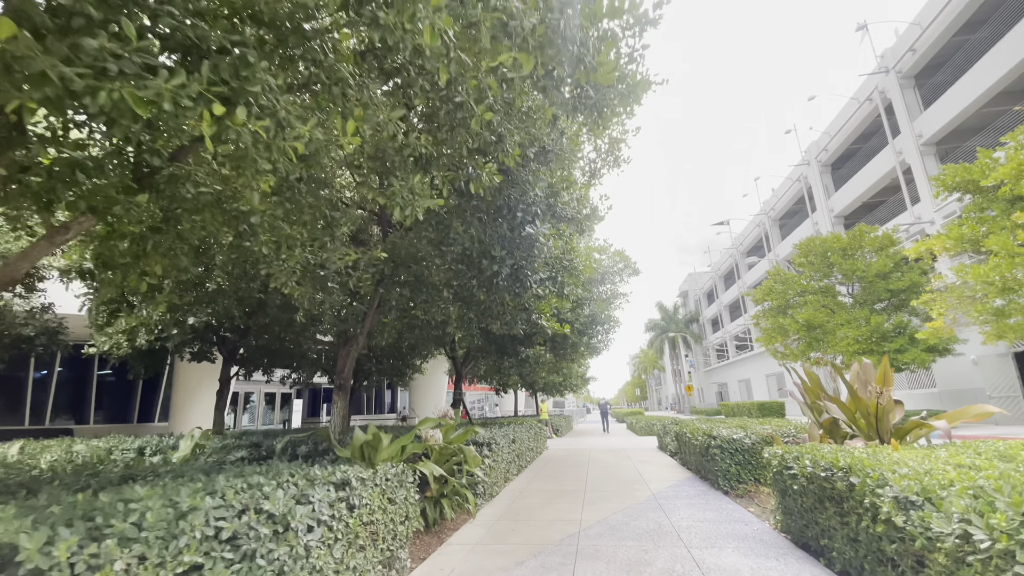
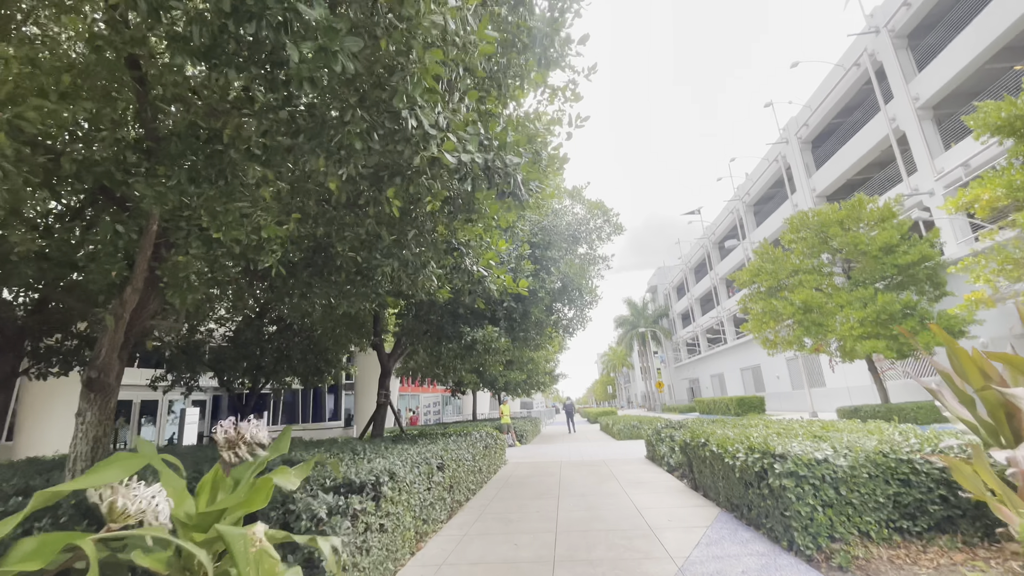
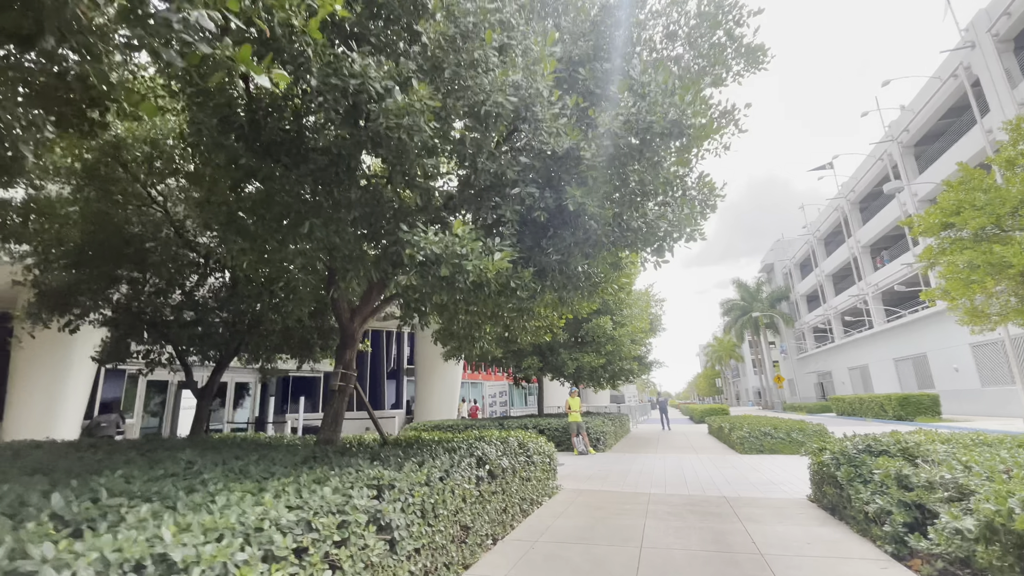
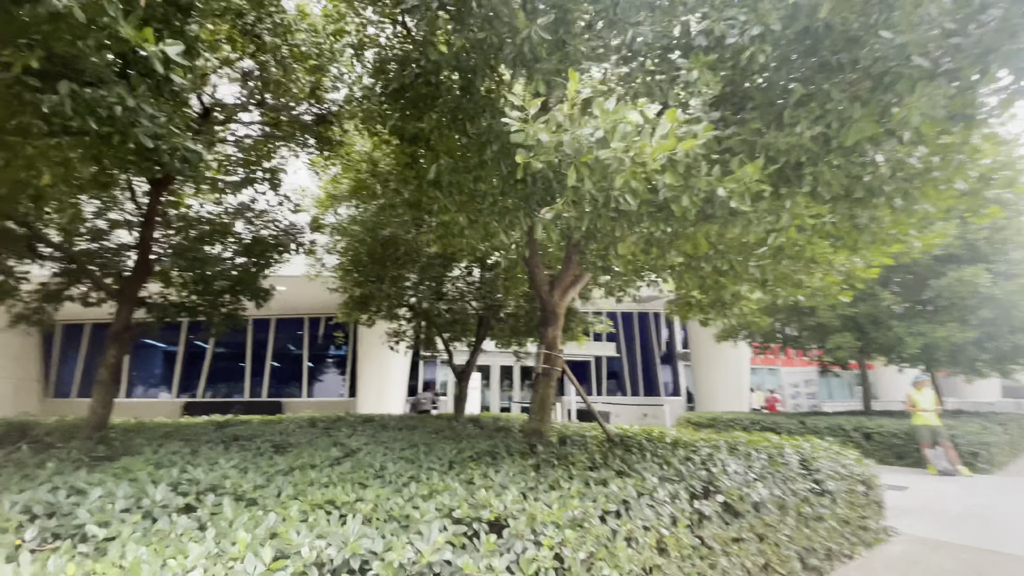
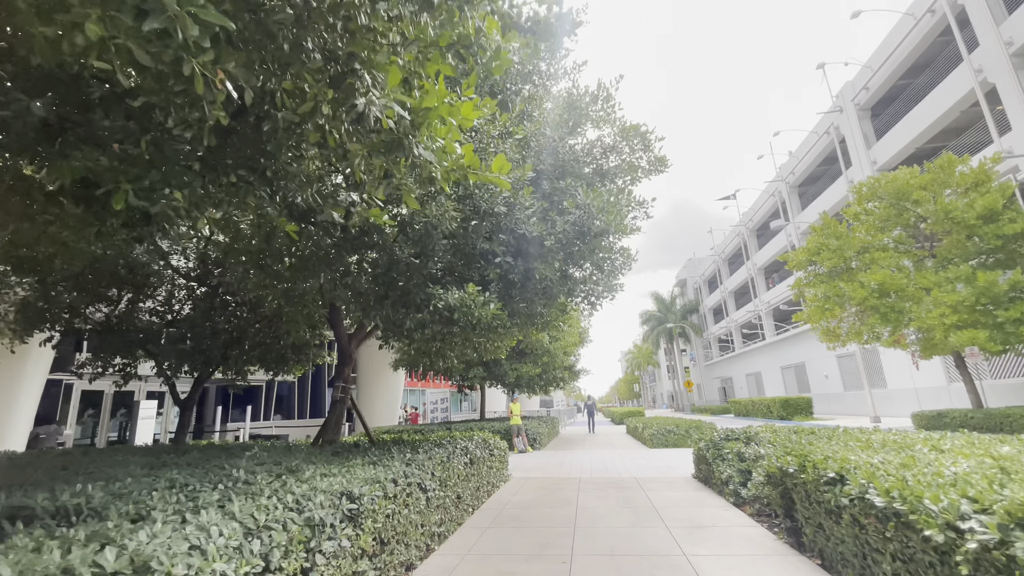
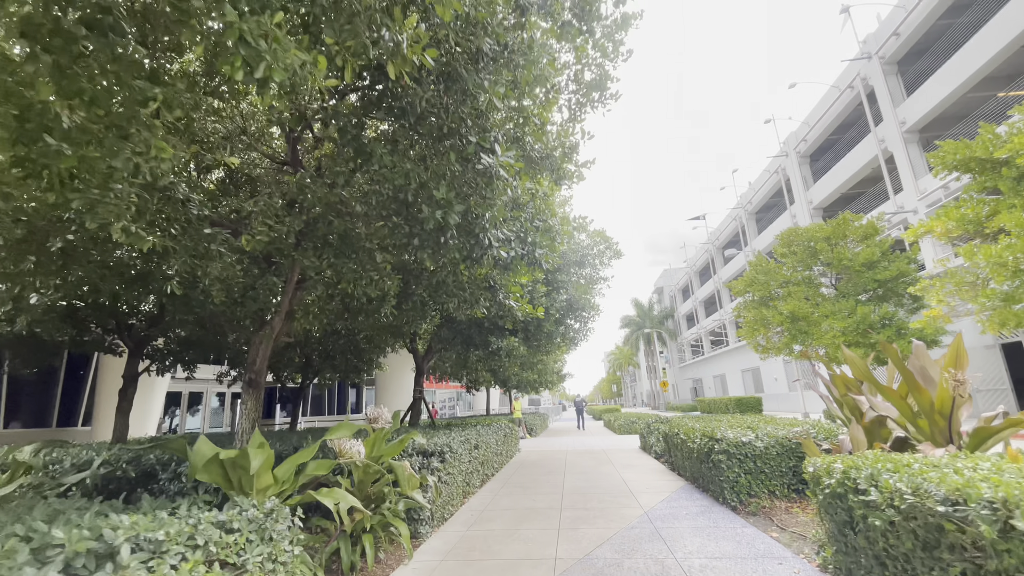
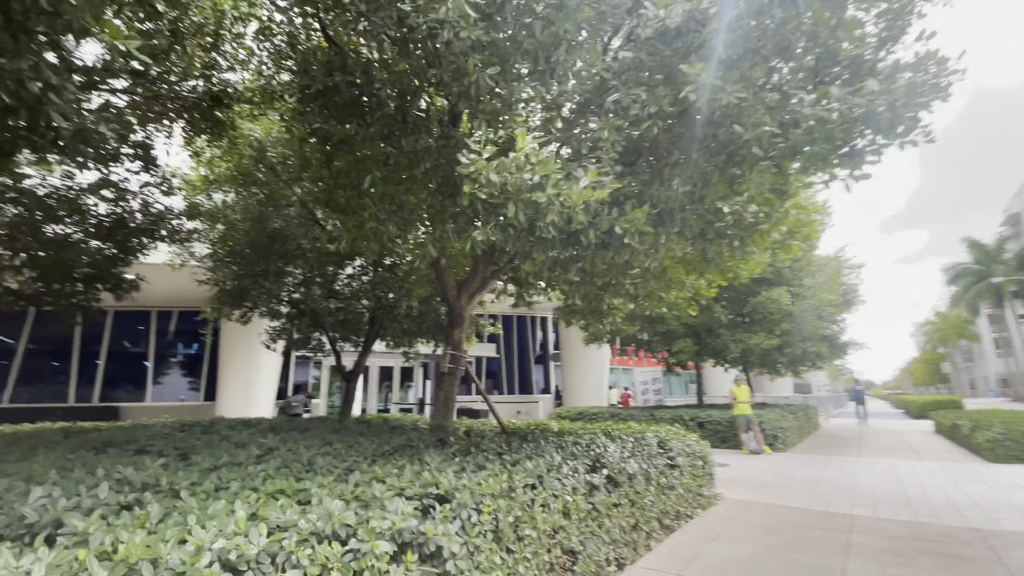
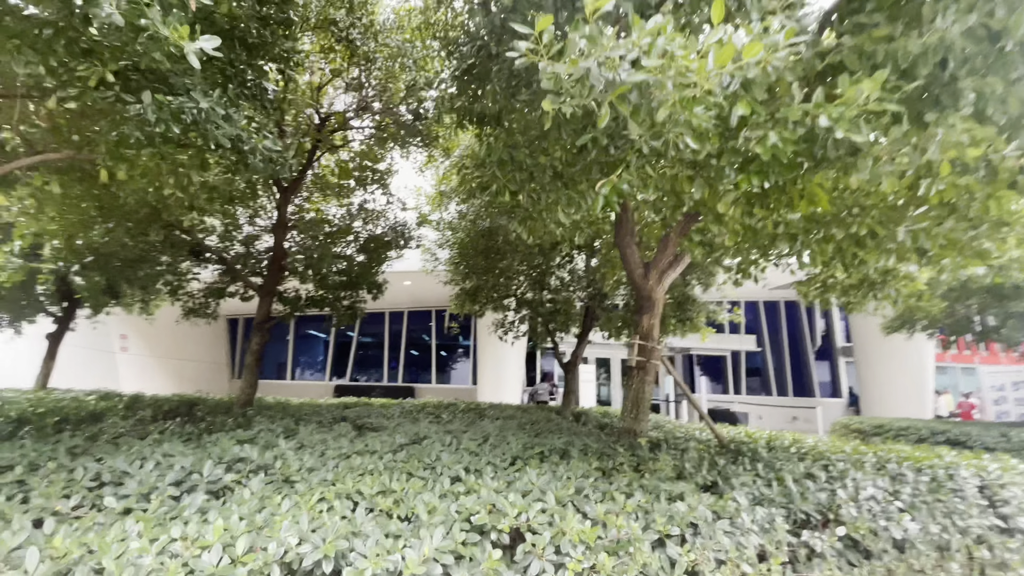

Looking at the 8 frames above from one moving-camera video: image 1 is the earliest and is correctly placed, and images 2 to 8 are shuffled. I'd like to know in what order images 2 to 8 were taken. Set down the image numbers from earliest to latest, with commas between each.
6, 2, 5, 3, 7, 4, 8
